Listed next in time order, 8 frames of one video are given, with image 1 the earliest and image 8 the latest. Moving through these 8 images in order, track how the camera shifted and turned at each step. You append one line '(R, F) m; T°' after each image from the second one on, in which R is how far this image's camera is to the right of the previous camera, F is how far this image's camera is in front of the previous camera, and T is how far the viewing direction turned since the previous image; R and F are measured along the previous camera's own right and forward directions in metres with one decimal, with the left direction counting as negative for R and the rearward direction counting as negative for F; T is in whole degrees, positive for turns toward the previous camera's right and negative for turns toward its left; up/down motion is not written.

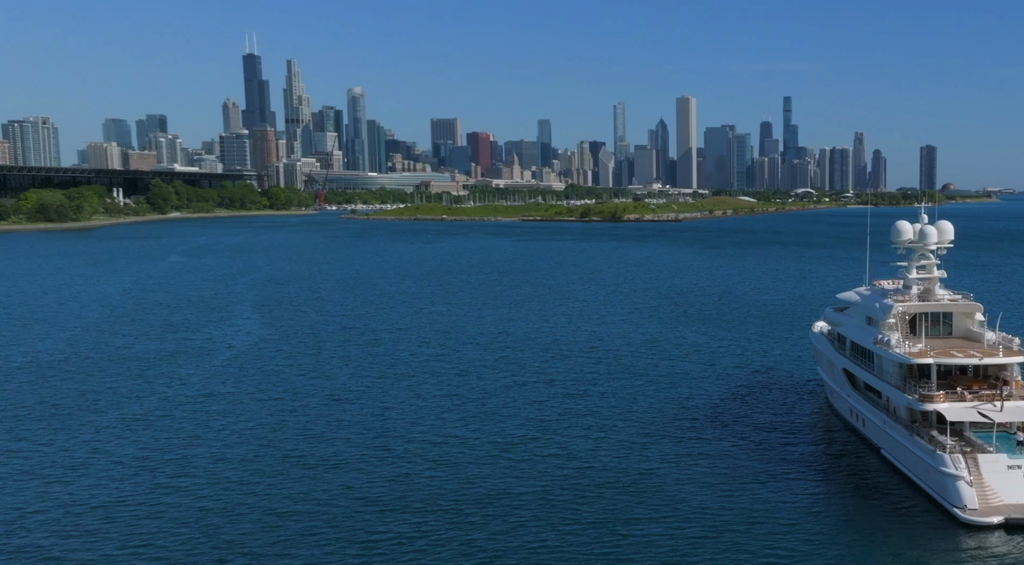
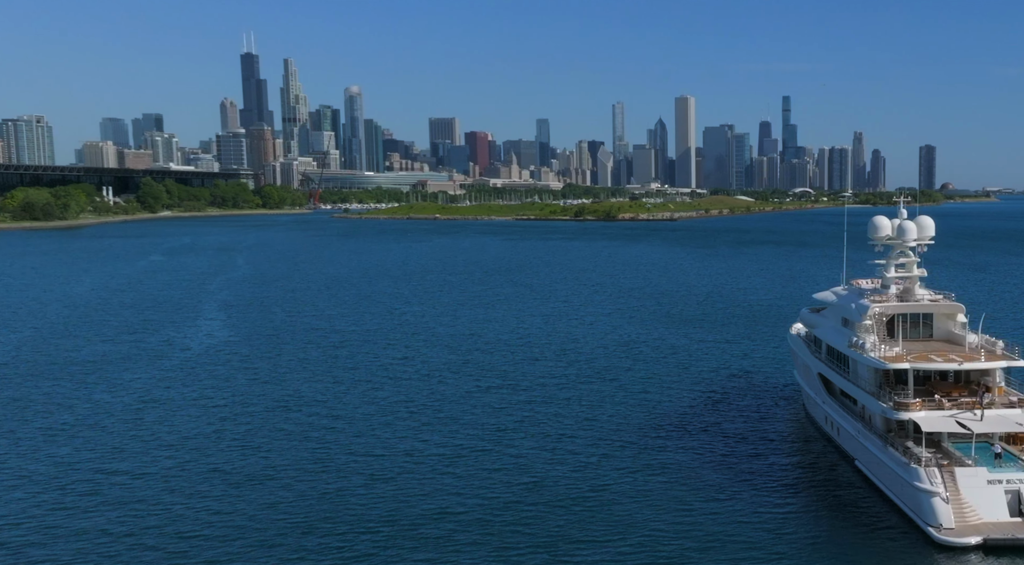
(+1.6, +2.0) m; 0°
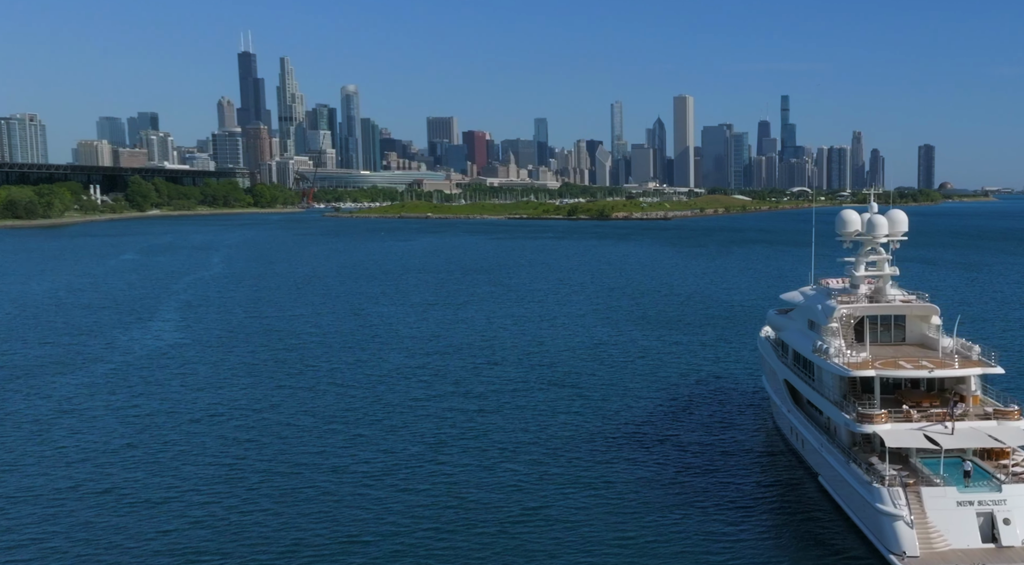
(+1.9, +2.4) m; 0°
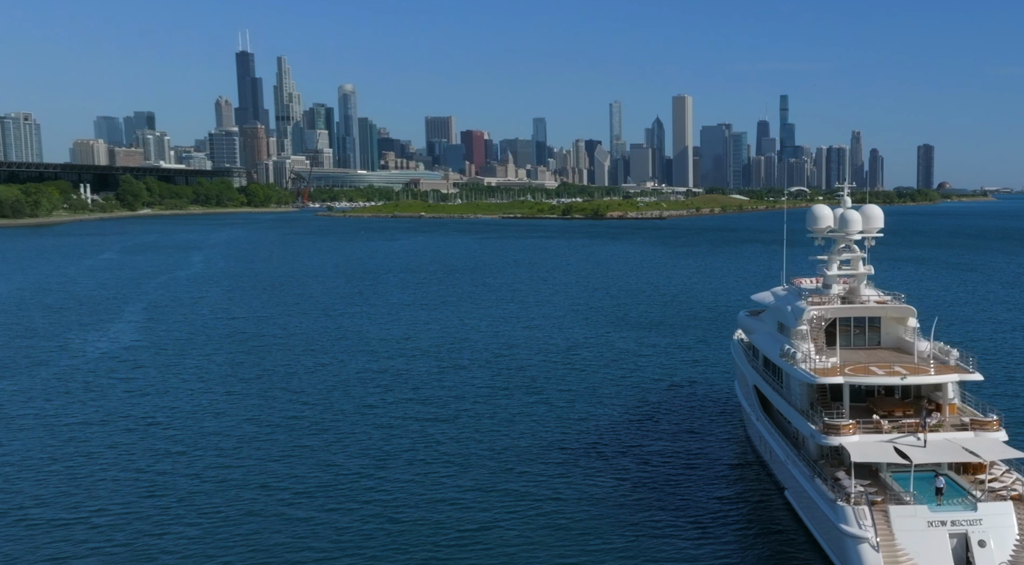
(+1.5, +1.8) m; 0°
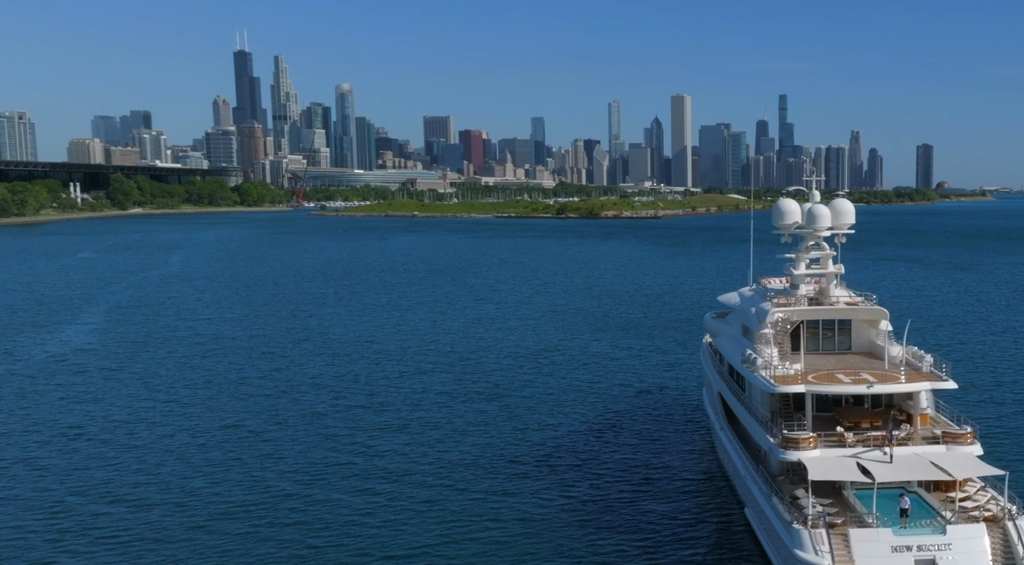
(+1.5, +1.8) m; 0°
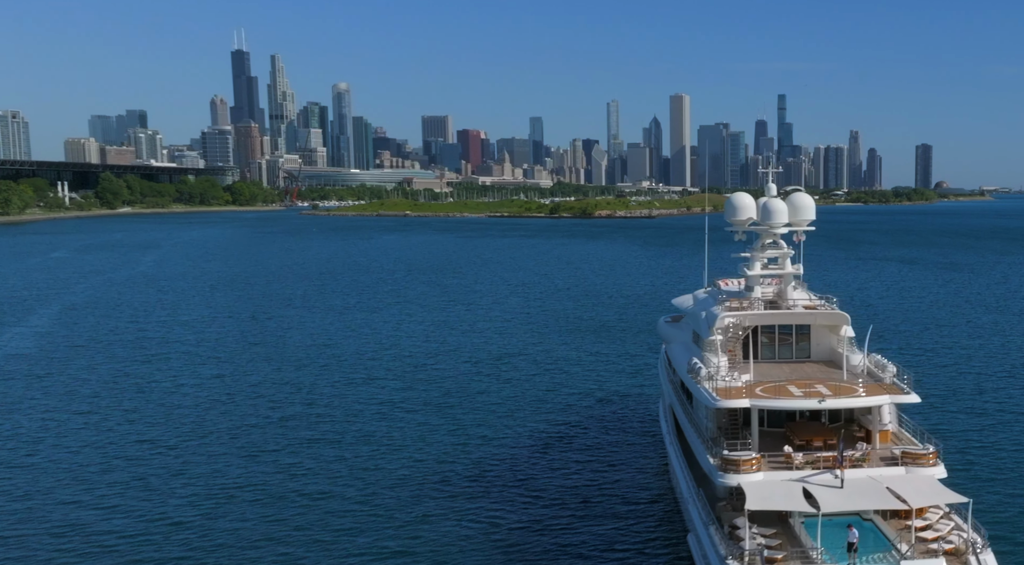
(+1.8, +2.2) m; 0°
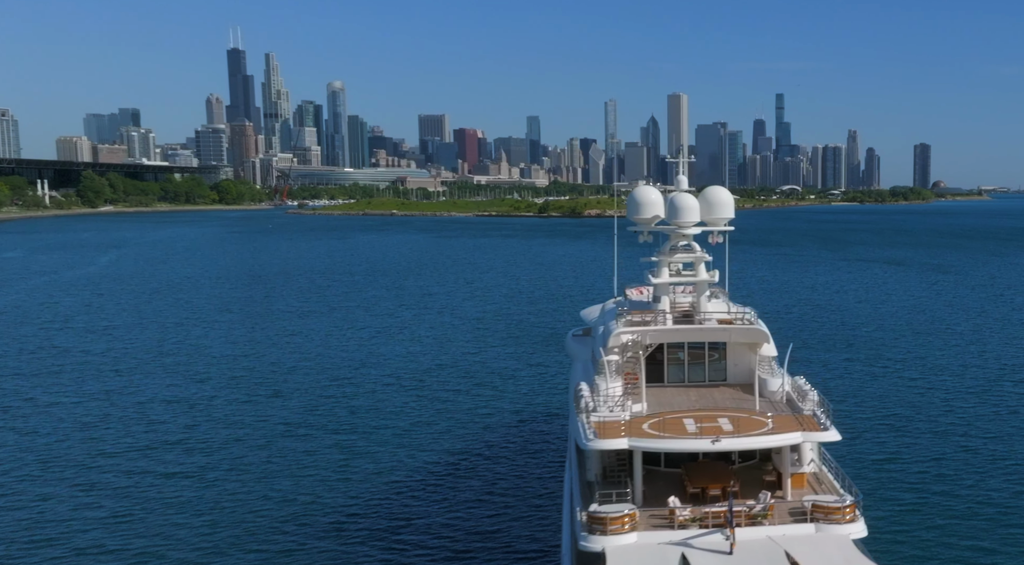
(+2.9, +3.5) m; 0°
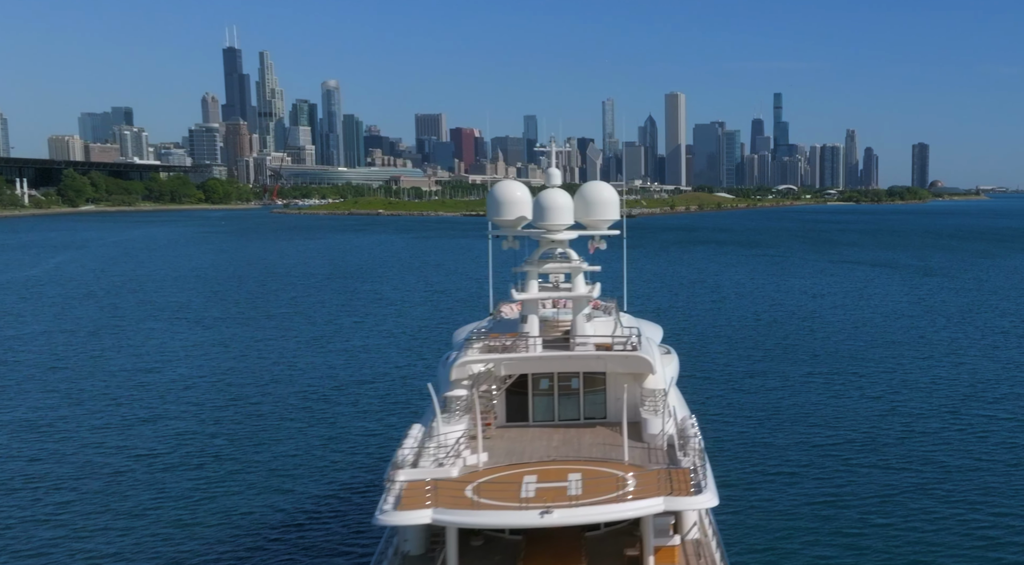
(+2.9, +3.6) m; 0°
